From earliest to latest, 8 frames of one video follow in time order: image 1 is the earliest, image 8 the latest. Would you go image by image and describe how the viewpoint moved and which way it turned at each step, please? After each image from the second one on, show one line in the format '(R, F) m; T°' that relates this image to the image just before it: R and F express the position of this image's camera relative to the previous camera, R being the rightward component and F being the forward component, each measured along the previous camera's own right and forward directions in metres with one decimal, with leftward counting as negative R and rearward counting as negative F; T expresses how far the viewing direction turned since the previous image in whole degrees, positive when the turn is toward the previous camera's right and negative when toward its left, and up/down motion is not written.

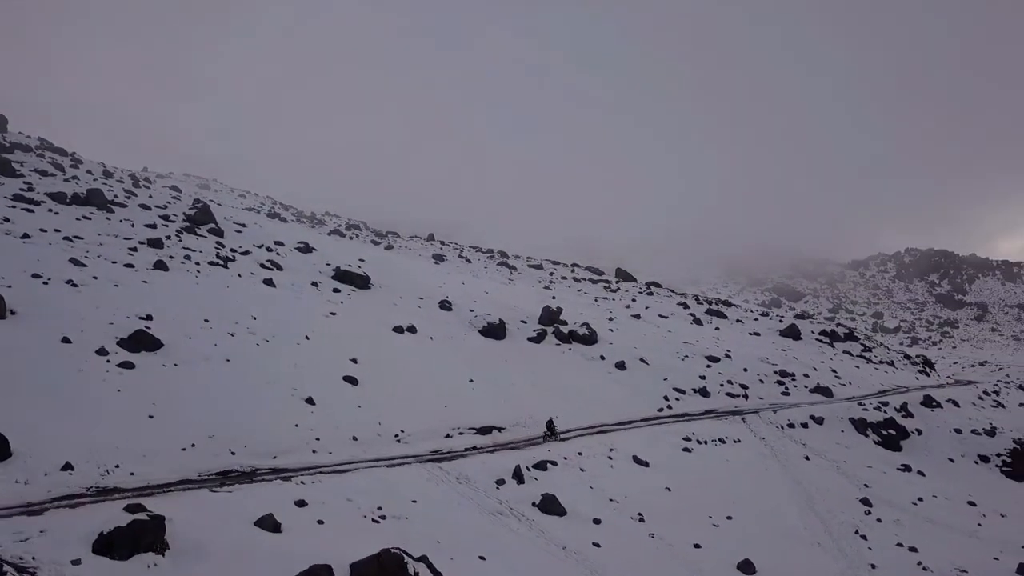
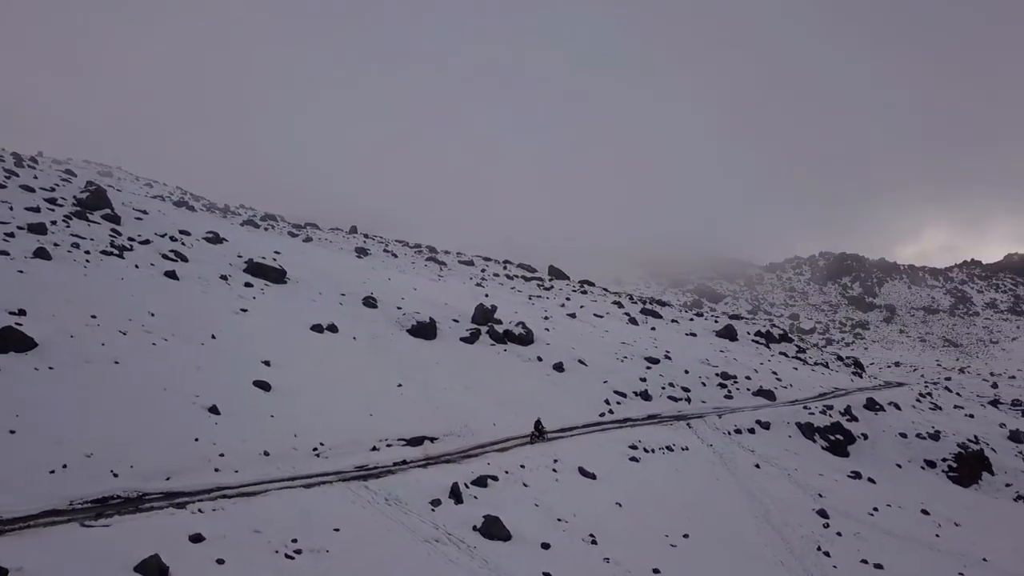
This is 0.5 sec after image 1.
(-0.3, +1.9) m; +6°
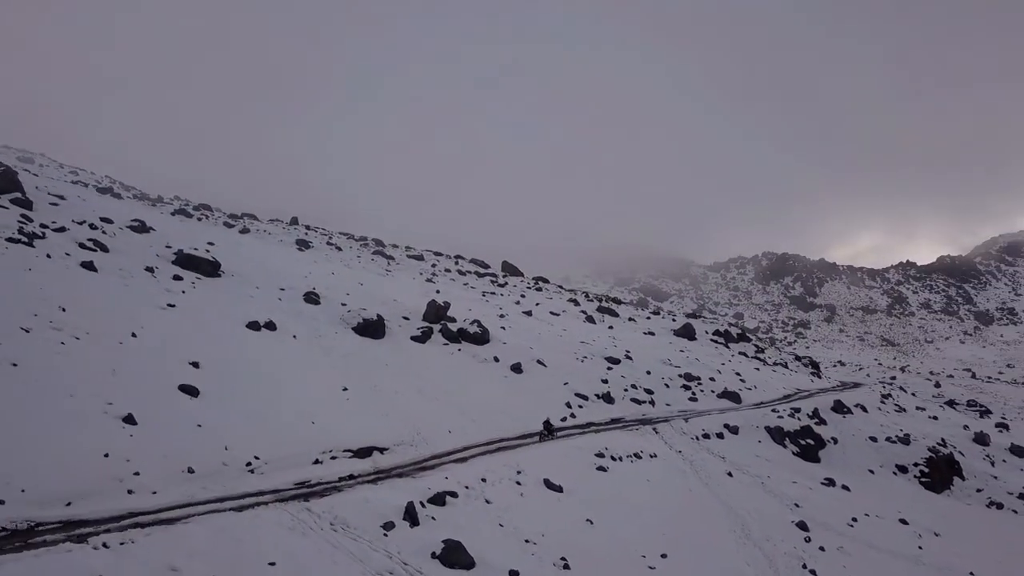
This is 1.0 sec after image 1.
(-0.3, +1.6) m; +4°
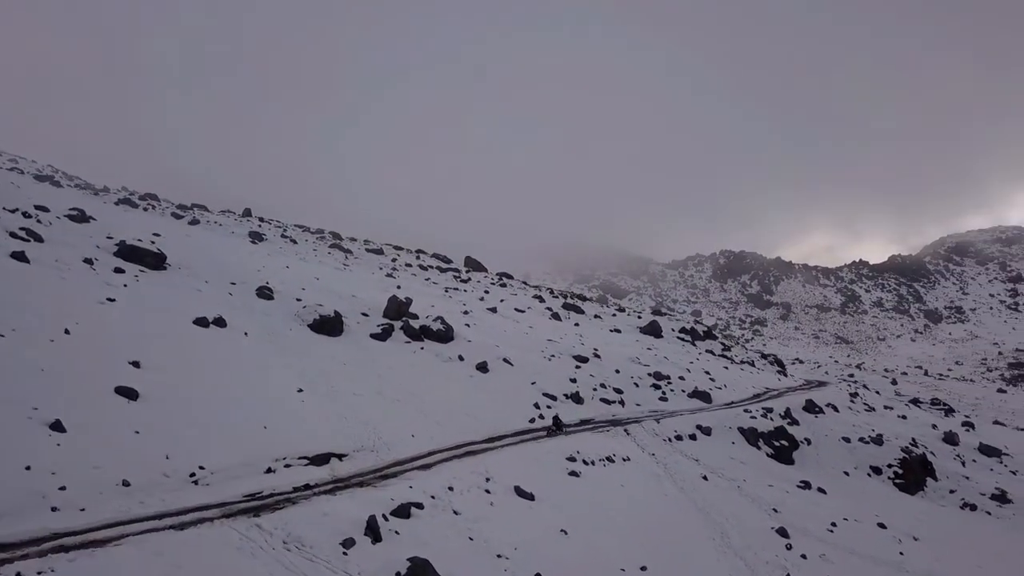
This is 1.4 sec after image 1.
(-0.2, +1.0) m; +3°
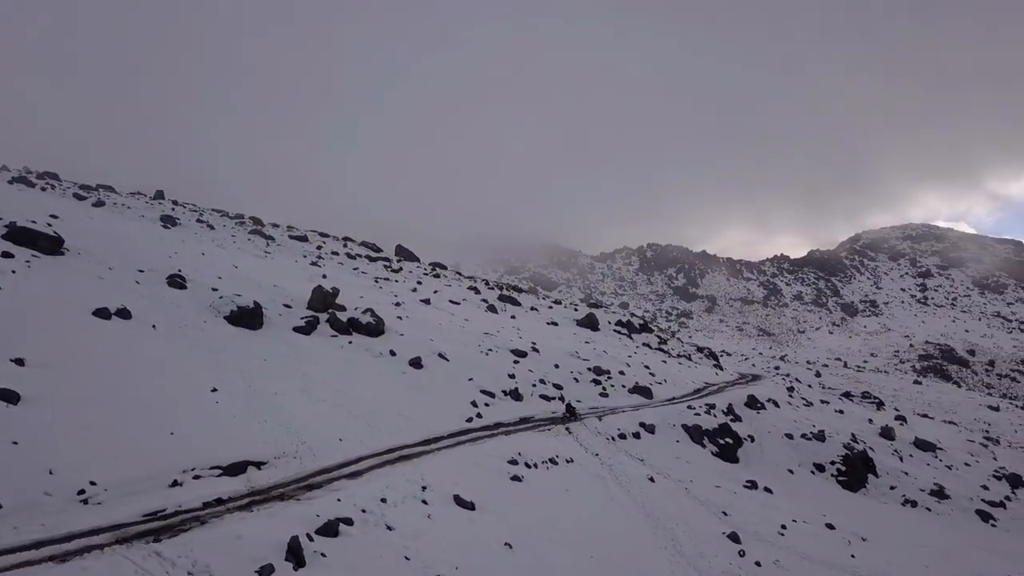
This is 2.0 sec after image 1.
(-0.2, +1.3) m; +5°
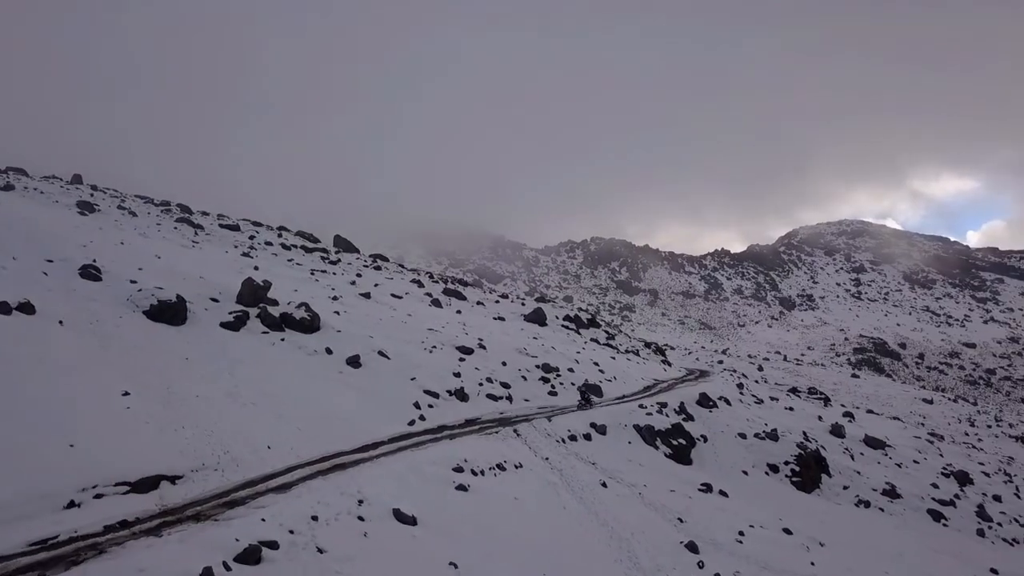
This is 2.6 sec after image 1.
(-0.1, +1.1) m; +4°
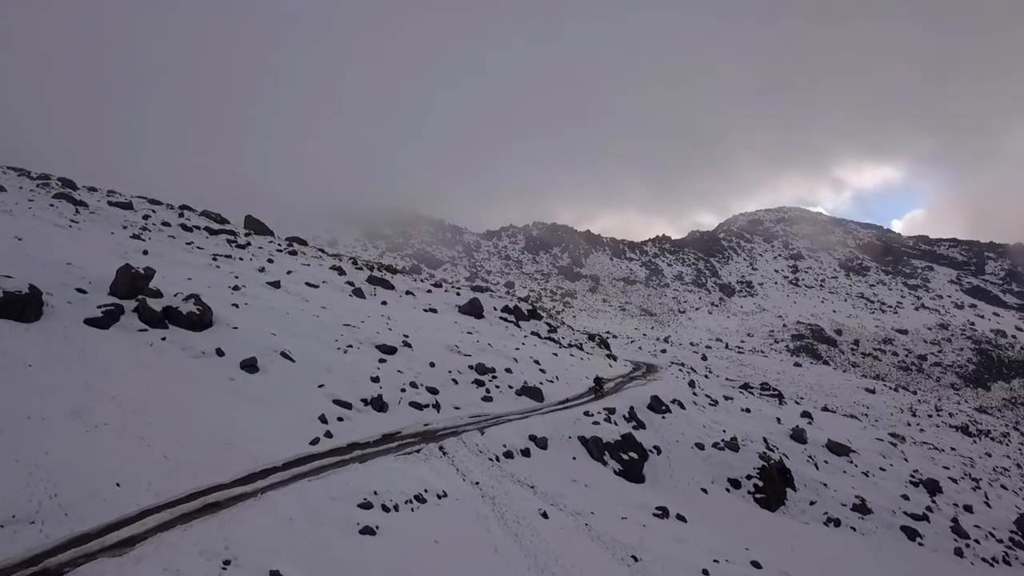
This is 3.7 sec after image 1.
(+0.3, +2.8) m; +4°
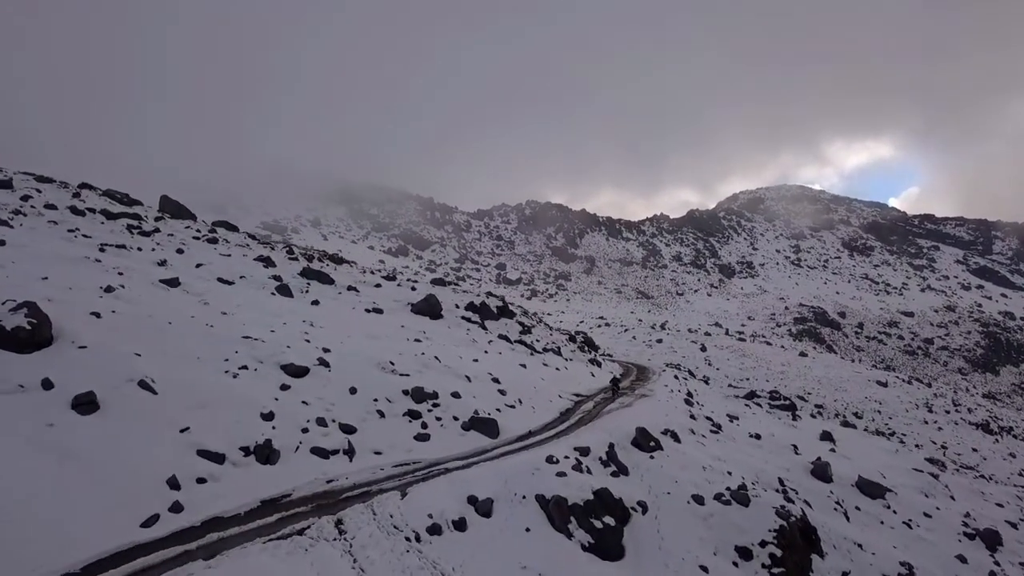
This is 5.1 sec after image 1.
(+1.1, +4.5) m; 0°
